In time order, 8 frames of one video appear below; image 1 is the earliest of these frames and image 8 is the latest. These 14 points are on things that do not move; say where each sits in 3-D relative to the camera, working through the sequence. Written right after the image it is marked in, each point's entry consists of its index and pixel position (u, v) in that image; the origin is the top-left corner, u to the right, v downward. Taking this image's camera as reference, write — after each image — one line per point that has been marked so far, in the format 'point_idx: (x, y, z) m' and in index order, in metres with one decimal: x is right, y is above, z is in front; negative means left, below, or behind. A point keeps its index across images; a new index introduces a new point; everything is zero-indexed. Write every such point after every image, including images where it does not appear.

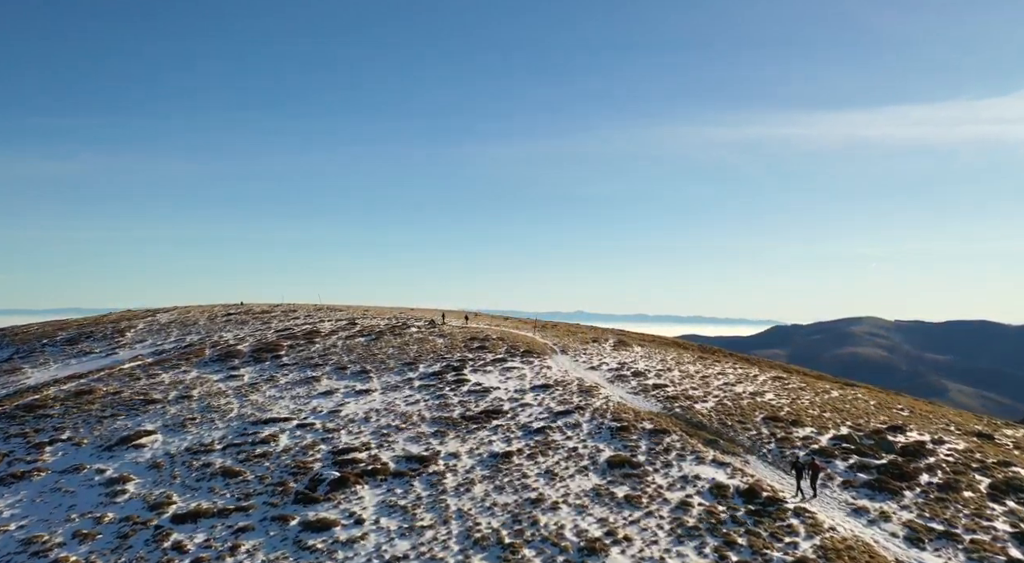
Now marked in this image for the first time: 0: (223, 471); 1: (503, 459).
0: (-8.5, -5.6, +19.5) m
1: (-0.3, -5.2, +19.1) m
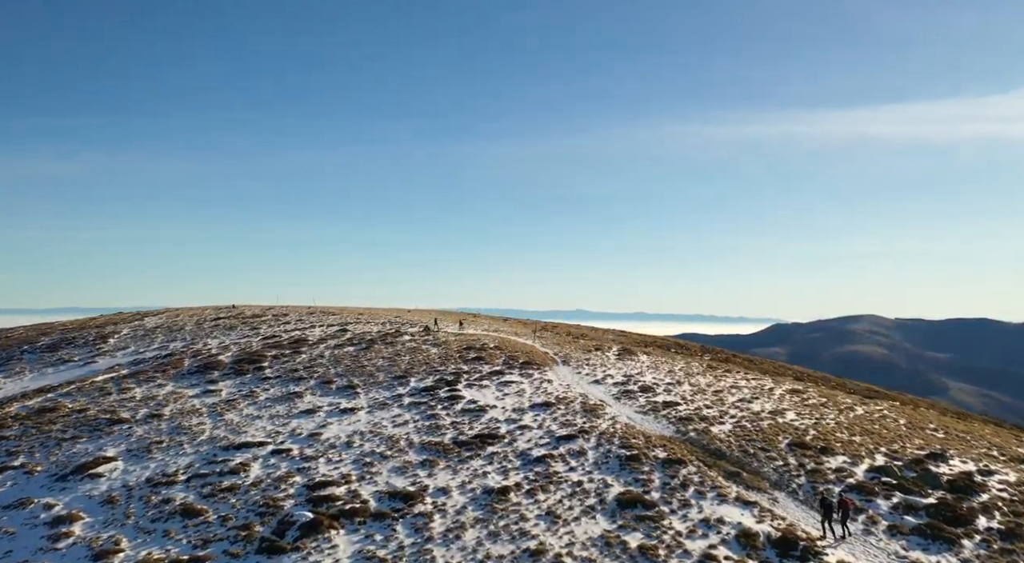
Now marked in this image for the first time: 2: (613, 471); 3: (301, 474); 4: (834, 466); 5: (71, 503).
0: (-8.6, -6.0, +17.3) m
1: (-0.3, -5.5, +16.9) m
2: (+2.8, -5.2, +18.3) m
3: (-6.1, -5.6, +19.1) m
4: (+8.9, -5.1, +18.3) m
5: (-12.4, -6.2, +18.7) m
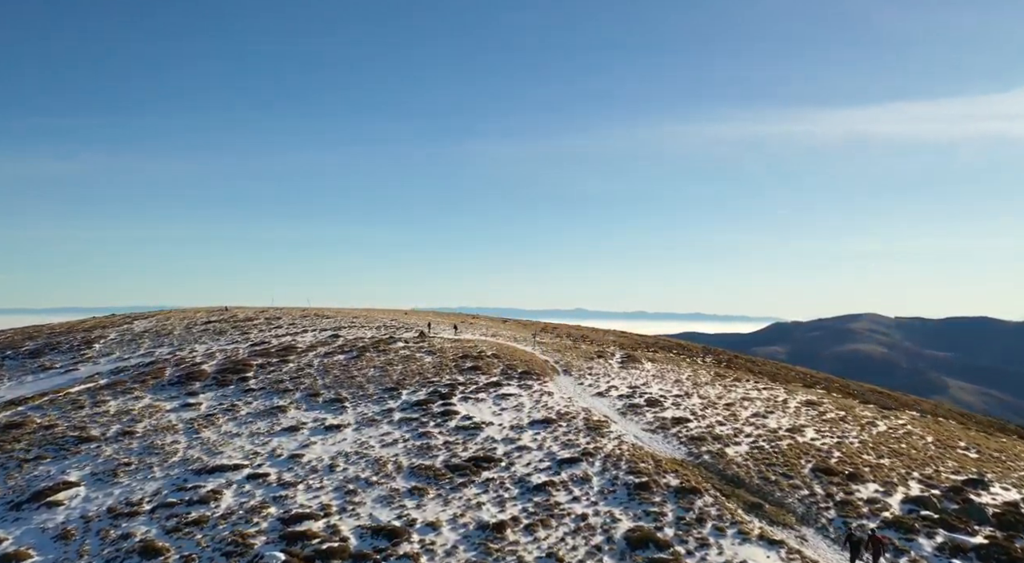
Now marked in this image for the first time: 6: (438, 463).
0: (-8.7, -6.2, +15.5) m
1: (-0.4, -5.8, +15.1) m
2: (+2.7, -5.5, +16.5) m
3: (-6.2, -5.9, +17.4) m
4: (+8.8, -5.3, +16.5) m
5: (-12.5, -6.5, +16.9) m
6: (-2.2, -5.4, +19.6) m
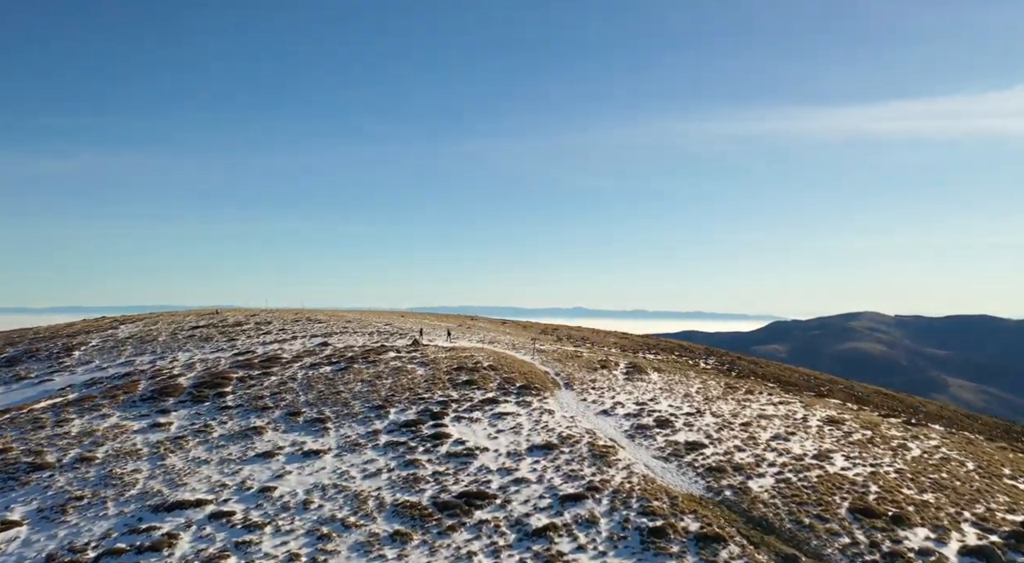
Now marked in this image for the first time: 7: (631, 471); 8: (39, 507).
0: (-8.8, -6.6, +13.3) m
1: (-0.5, -6.1, +12.9) m
2: (+2.6, -5.9, +14.3) m
3: (-6.3, -6.2, +15.2) m
4: (+8.7, -5.7, +14.3) m
5: (-12.6, -6.9, +14.7) m
6: (-2.3, -5.7, +17.4) m
7: (+3.4, -5.4, +18.9) m
8: (-13.3, -6.3, +18.7) m
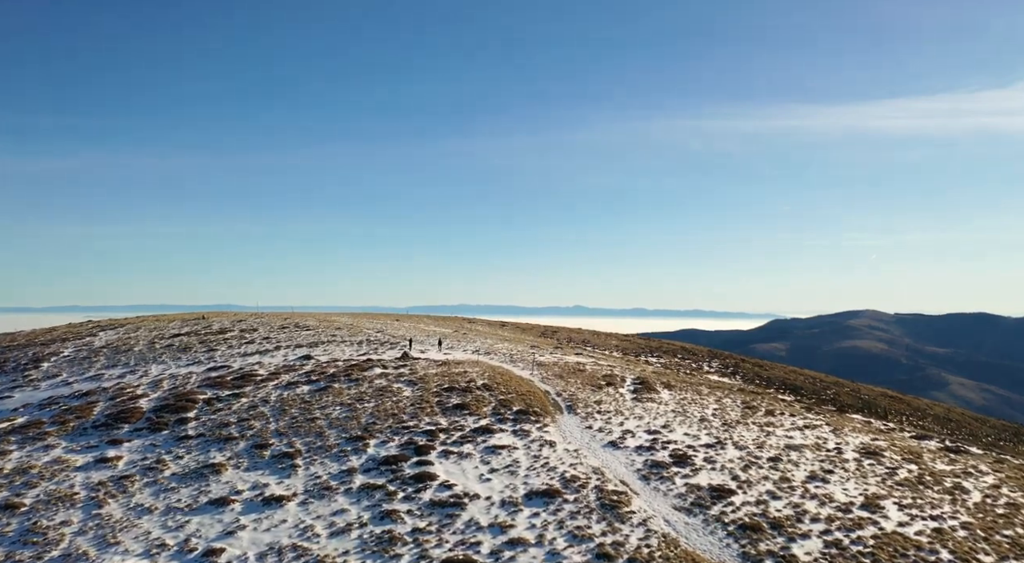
0: (-8.9, -7.1, +10.2) m
1: (-0.6, -6.6, +9.8) m
2: (+2.5, -6.4, +11.2) m
3: (-6.4, -6.7, +12.1) m
4: (+8.6, -6.2, +11.3) m
5: (-12.7, -7.4, +11.6) m
6: (-2.4, -6.2, +14.3) m
7: (+3.3, -5.9, +15.8) m
8: (-13.5, -6.9, +15.6) m
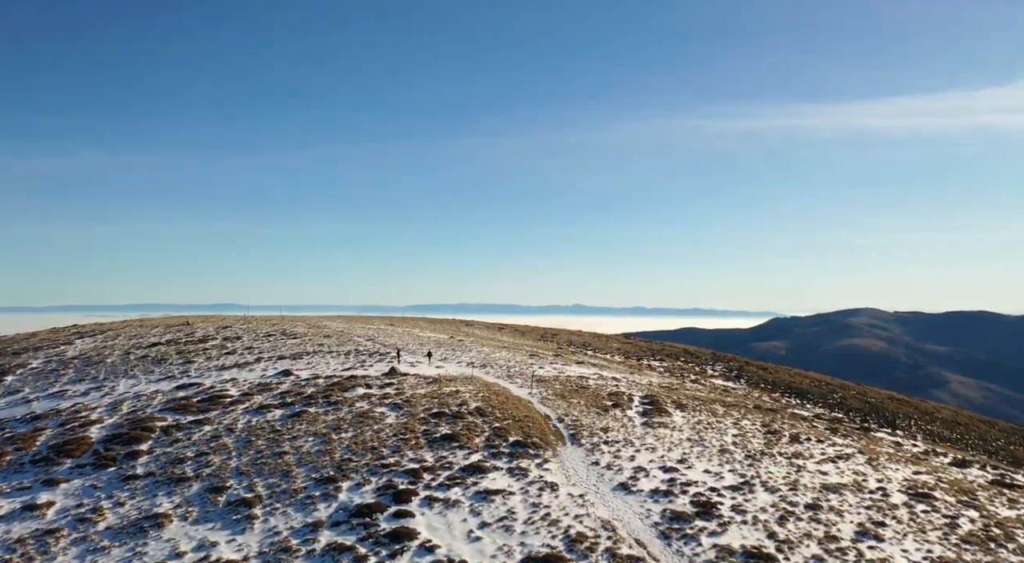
0: (-9.0, -7.7, +7.1) m
1: (-0.8, -7.2, +6.7) m
2: (+2.3, -6.9, +8.1) m
3: (-6.5, -7.3, +9.0) m
4: (+8.5, -6.7, +8.2) m
5: (-12.9, -8.0, +8.5) m
6: (-2.6, -6.8, +11.2) m
7: (+3.1, -6.4, +12.7) m
8: (-13.6, -7.4, +12.5) m
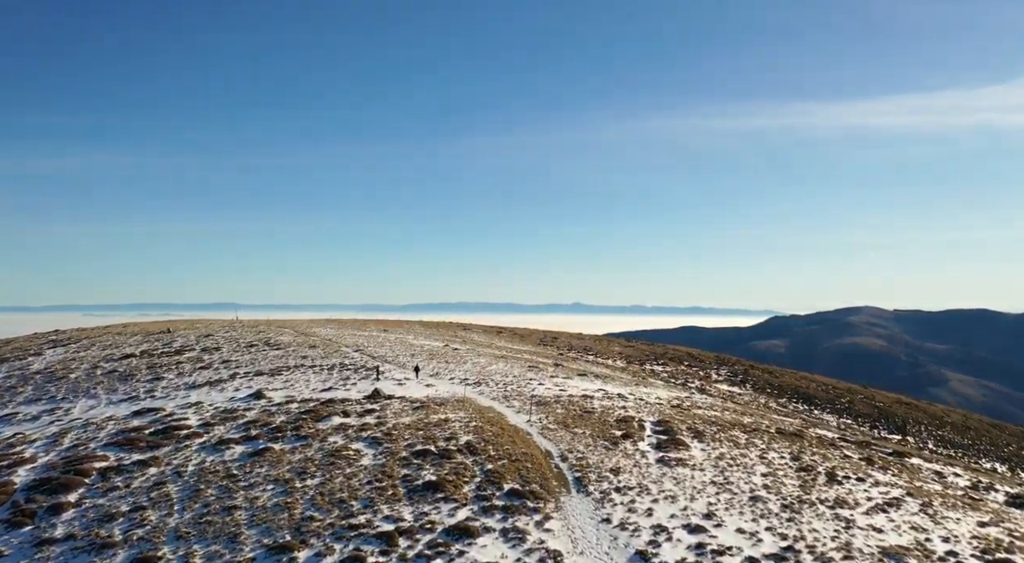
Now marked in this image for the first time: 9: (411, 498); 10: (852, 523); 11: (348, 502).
0: (-9.2, -8.3, +3.5) m
1: (-0.9, -7.8, +3.2) m
2: (+2.2, -7.5, +4.5) m
3: (-6.7, -7.9, +5.4) m
4: (+8.3, -7.3, +4.6) m
5: (-13.0, -8.6, +4.9) m
6: (-2.7, -7.4, +7.7) m
7: (+3.0, -7.0, +9.1) m
8: (-13.7, -8.0, +8.9) m
9: (-2.9, -6.2, +19.1) m
10: (+10.0, -6.9, +19.3) m
11: (-4.7, -6.3, +18.9) m
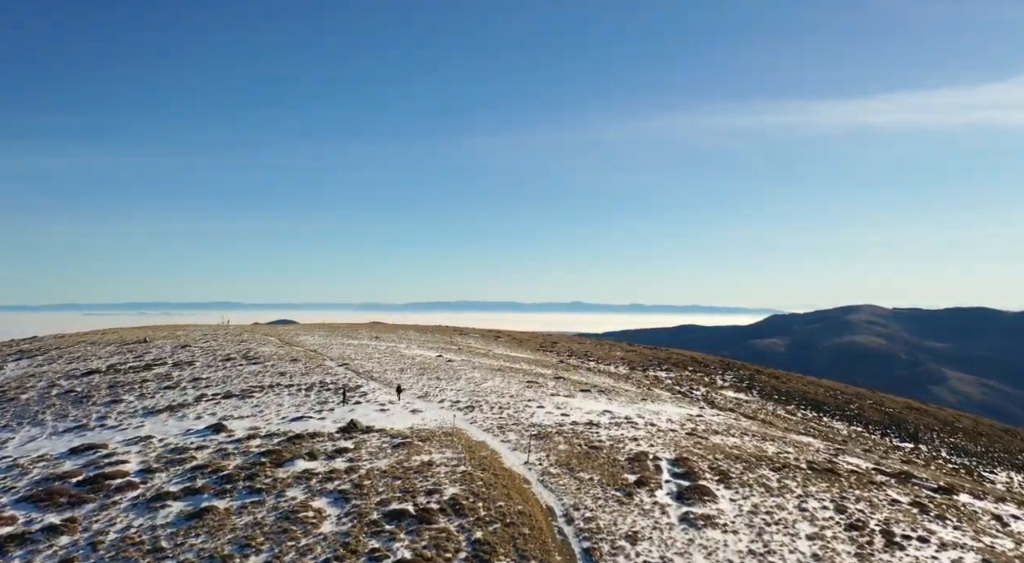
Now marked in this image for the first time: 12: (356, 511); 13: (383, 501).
0: (-9.3, -9.0, -0.5) m
1: (-1.1, -8.5, -0.9) m
2: (+2.1, -8.2, +0.5) m
3: (-6.8, -8.6, +1.4) m
4: (+8.2, -8.0, +0.6) m
5: (-13.1, -9.3, +0.9) m
6: (-2.9, -8.1, +3.6) m
7: (+2.8, -7.7, +5.1) m
8: (-13.9, -8.8, +4.9) m
9: (-3.1, -6.9, +15.1) m
10: (+9.8, -7.6, +15.3) m
11: (-4.8, -6.9, +14.9) m
12: (-4.6, -6.6, +19.2) m
13: (-3.8, -6.5, +19.9) m
